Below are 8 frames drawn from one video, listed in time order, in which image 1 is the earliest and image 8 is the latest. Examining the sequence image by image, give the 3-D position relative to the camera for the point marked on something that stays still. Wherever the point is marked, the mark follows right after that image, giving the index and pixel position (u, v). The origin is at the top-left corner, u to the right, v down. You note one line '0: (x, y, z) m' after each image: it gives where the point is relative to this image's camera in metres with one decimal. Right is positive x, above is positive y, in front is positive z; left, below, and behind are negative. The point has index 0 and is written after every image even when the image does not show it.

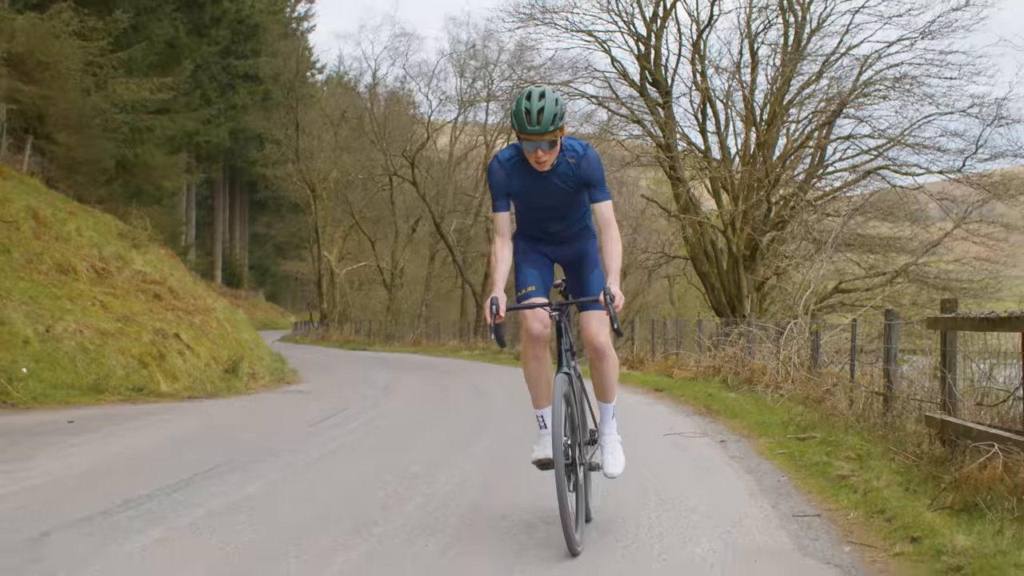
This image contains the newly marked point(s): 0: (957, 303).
0: (+2.8, -0.1, +5.9) m
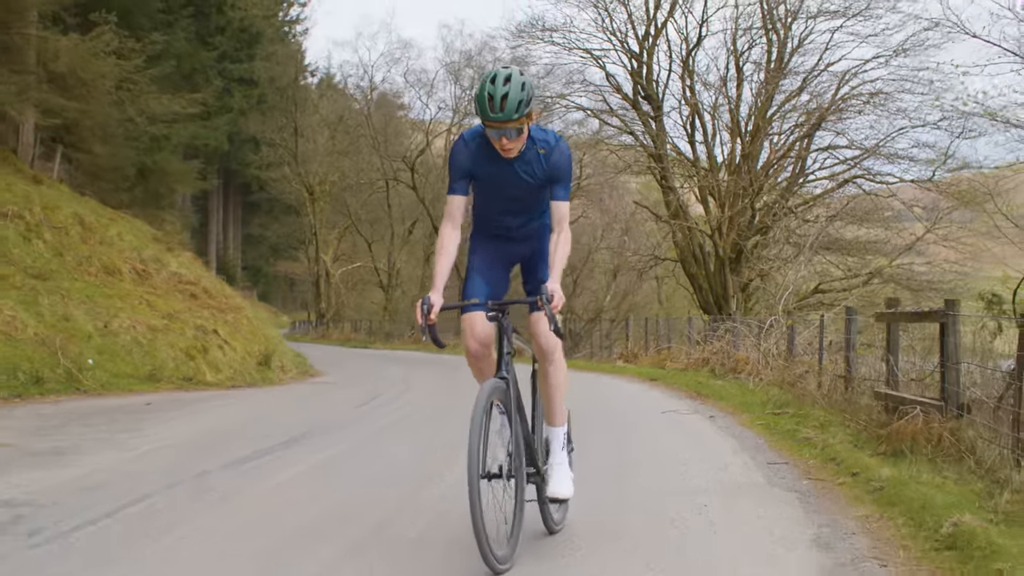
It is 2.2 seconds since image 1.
0: (+3.0, -0.1, +7.3) m
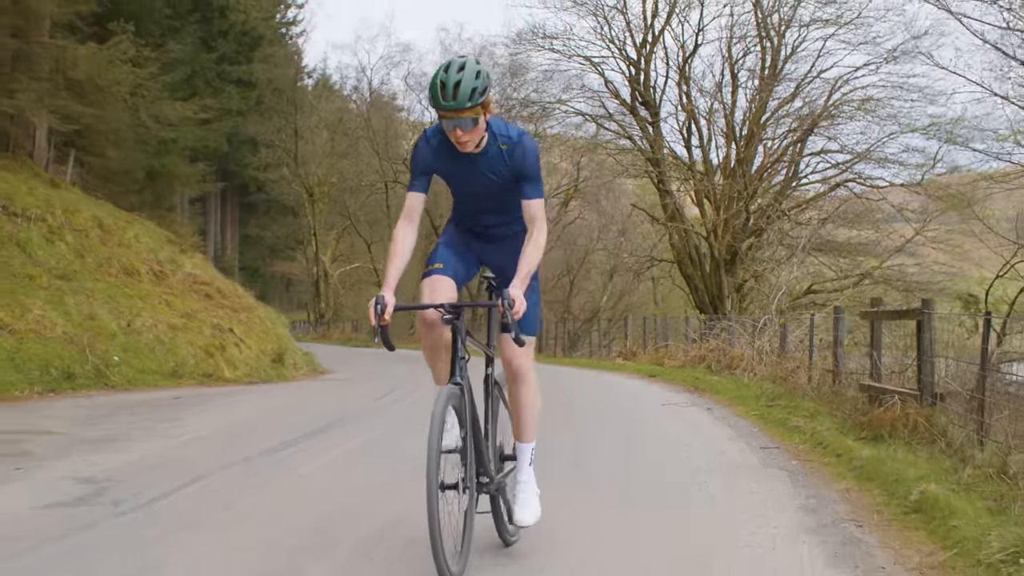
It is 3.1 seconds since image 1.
0: (+3.1, -0.1, +7.9) m
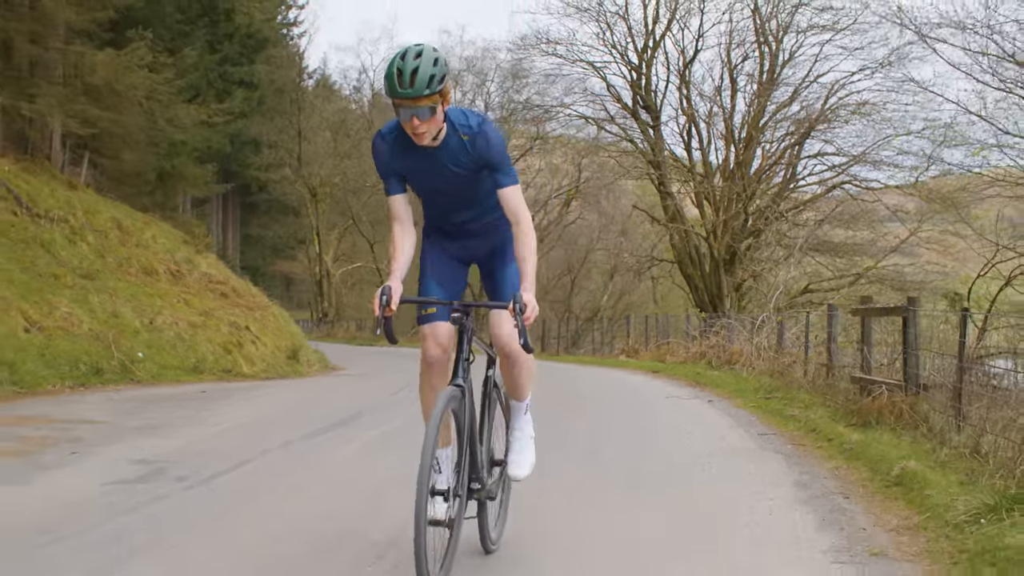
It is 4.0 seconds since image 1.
0: (+3.2, -0.1, +8.4) m
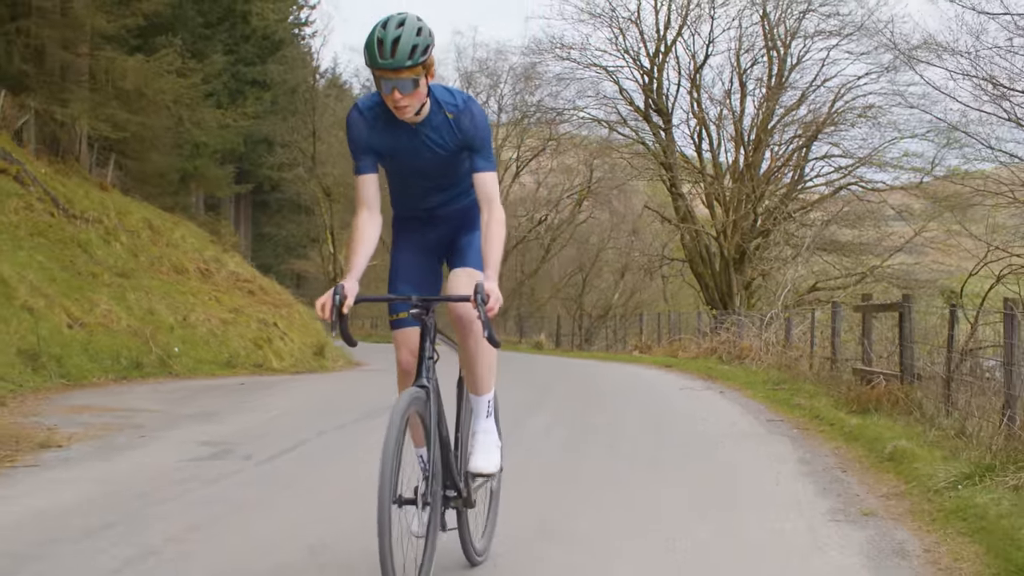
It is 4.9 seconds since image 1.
0: (+3.4, -0.1, +8.9) m
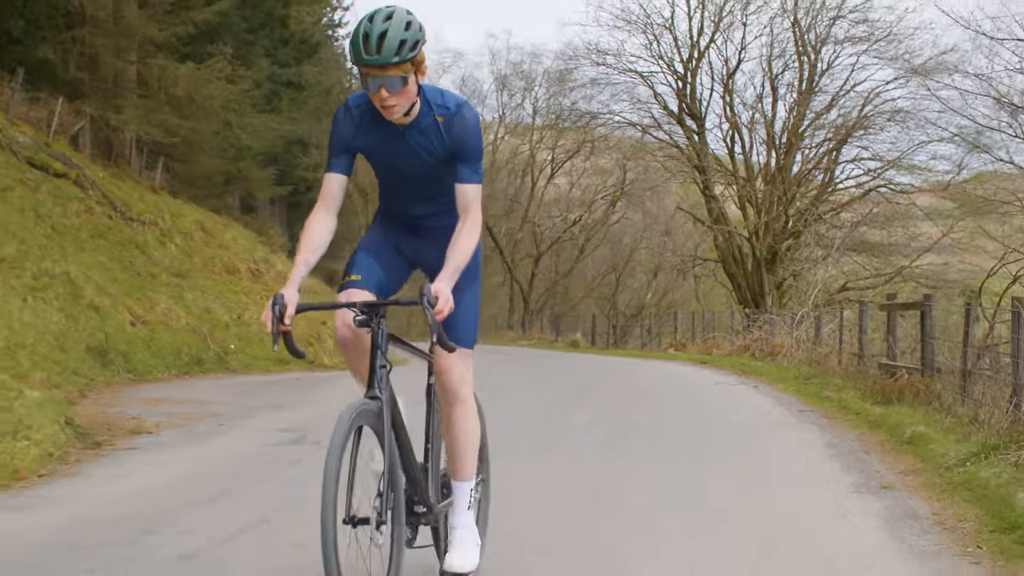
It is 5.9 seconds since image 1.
0: (+3.9, -0.1, +9.5) m
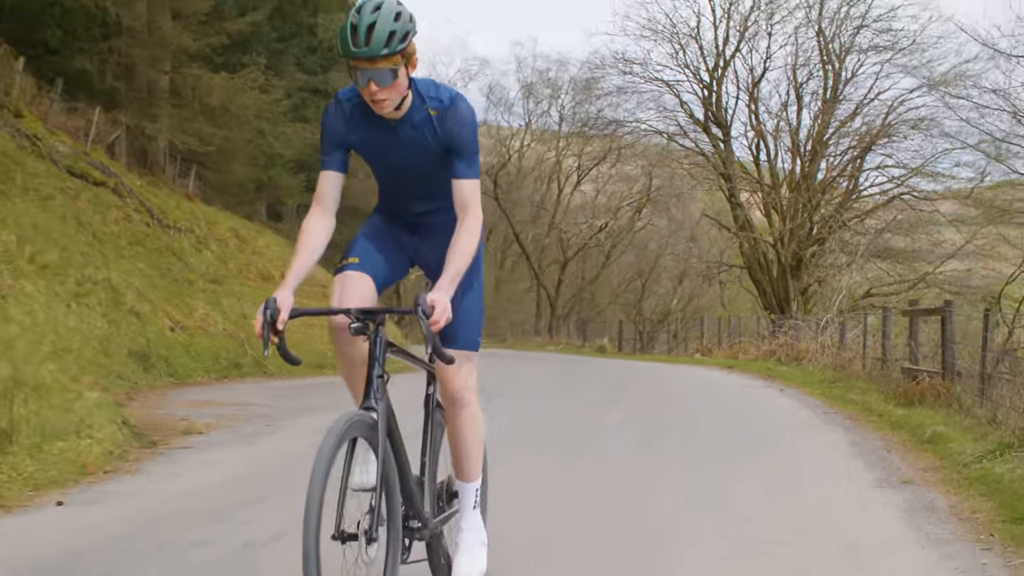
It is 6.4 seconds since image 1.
0: (+4.2, -0.1, +9.7) m
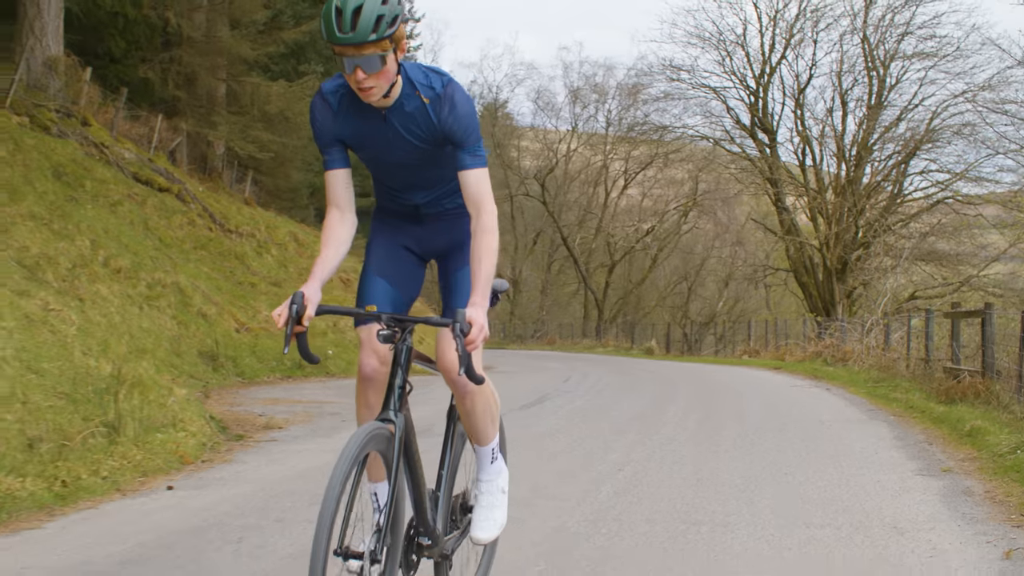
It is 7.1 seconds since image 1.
0: (+4.9, -0.2, +10.1) m
